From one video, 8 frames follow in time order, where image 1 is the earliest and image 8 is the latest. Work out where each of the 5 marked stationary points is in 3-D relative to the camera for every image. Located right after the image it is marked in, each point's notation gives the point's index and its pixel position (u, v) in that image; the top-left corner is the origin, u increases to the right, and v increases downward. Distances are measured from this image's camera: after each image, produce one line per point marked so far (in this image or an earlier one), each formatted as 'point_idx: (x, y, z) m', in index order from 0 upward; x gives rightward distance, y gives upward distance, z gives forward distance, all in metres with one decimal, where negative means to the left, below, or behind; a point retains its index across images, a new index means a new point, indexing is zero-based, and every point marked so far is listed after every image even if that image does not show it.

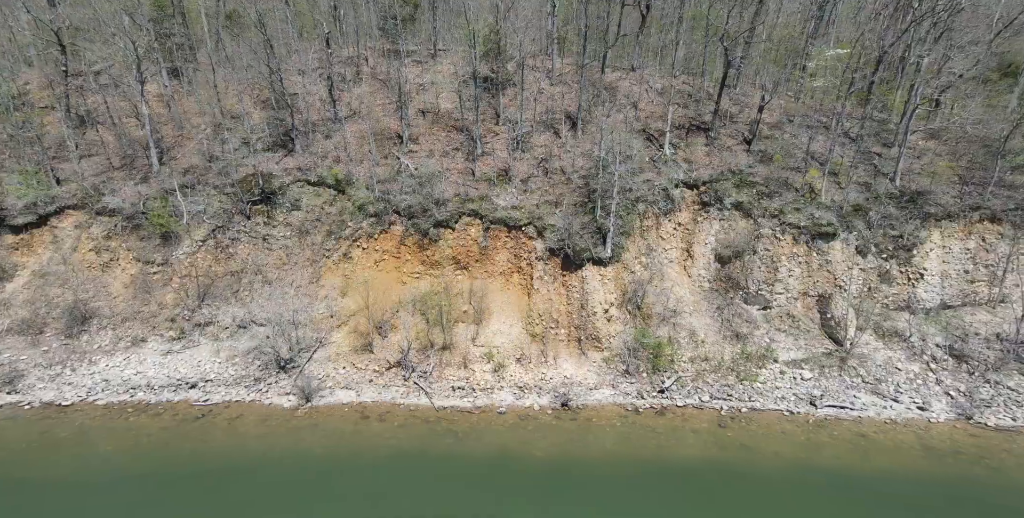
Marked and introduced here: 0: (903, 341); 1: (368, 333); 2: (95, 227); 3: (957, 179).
0: (+13.0, -2.7, +15.3) m
1: (-5.2, -2.7, +16.7) m
2: (-15.6, +1.2, +17.8) m
3: (+15.7, +2.9, +16.7) m
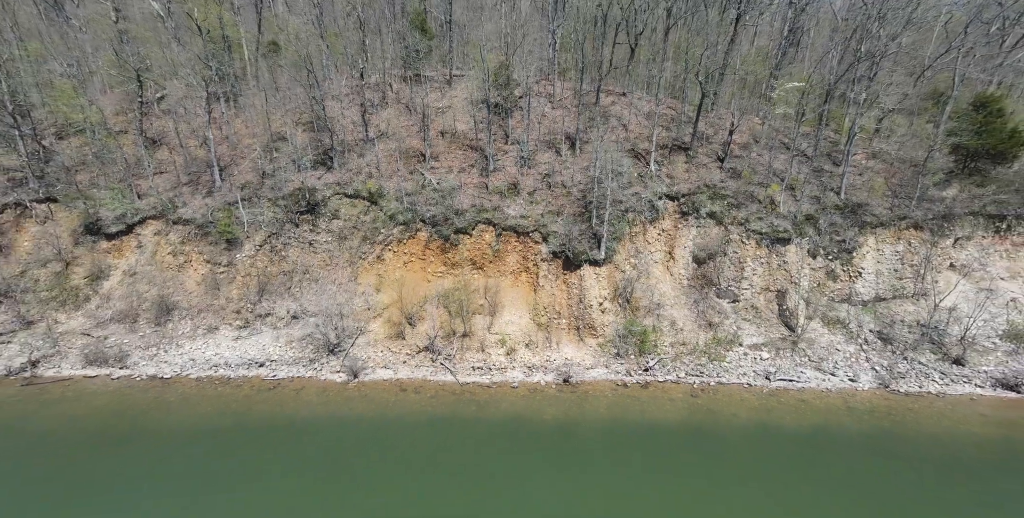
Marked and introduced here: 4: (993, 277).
0: (+13.4, -2.8, +18.8) m
1: (-4.8, -2.7, +20.2) m
2: (-15.2, +1.1, +21.3) m
3: (+16.1, +2.9, +20.2) m
4: (+19.1, -0.6, +18.7) m
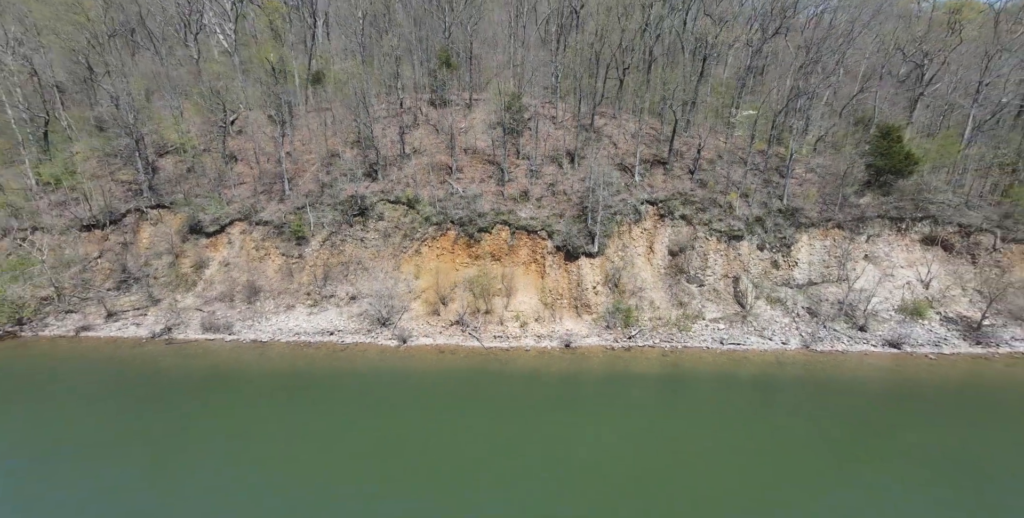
0: (+14.1, -2.4, +24.5) m
1: (-4.1, -2.4, +25.8) m
2: (-14.5, +1.5, +26.9) m
3: (+16.8, +3.3, +25.8) m
4: (+19.8, -0.2, +24.4) m
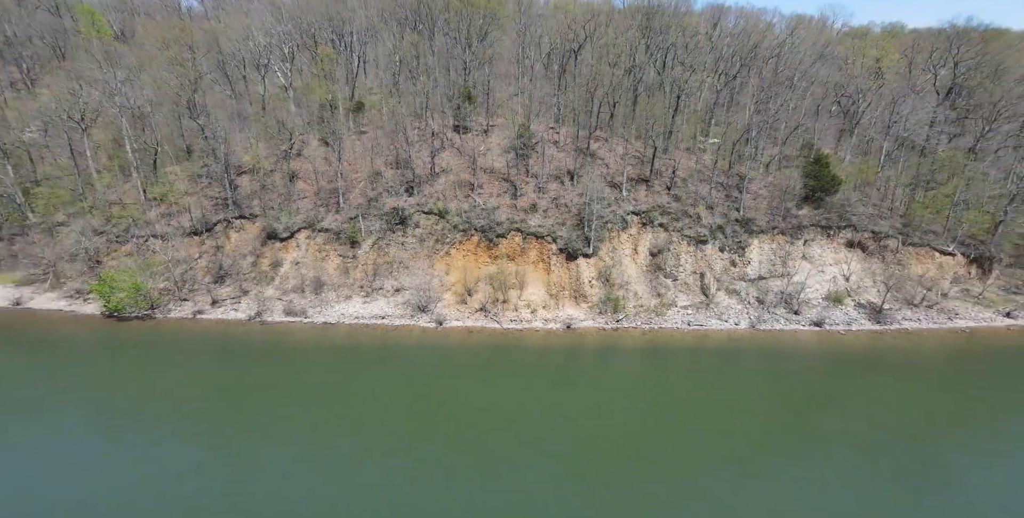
0: (+14.9, -2.3, +31.3) m
1: (-3.3, -2.4, +32.6) m
2: (-13.7, +1.5, +33.6) m
3: (+17.7, +3.3, +32.6) m
4: (+20.6, -0.2, +31.2) m
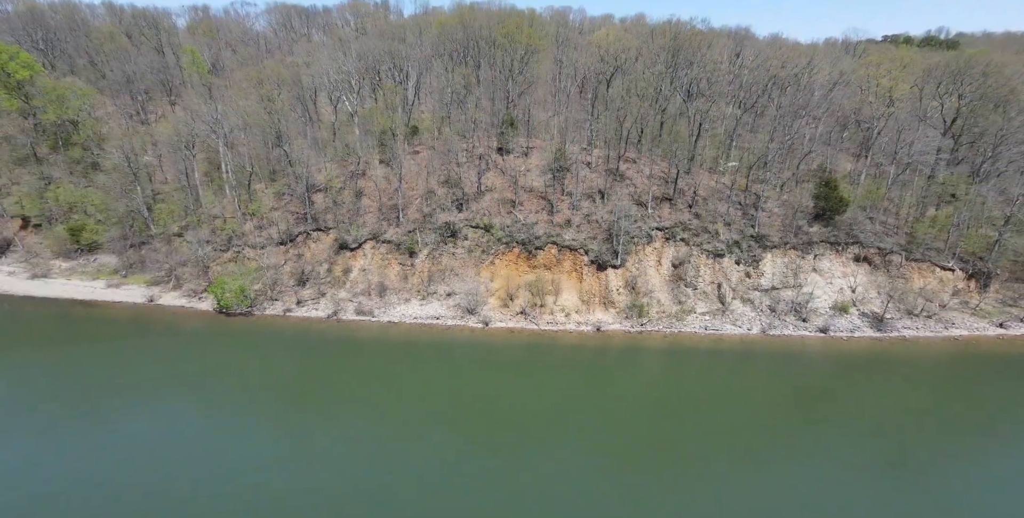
0: (+17.7, -3.3, +34.9) m
1: (-0.4, -3.1, +37.3) m
2: (-10.7, +0.9, +39.1) m
3: (+20.6, +2.3, +36.1) m
4: (+23.4, -1.2, +34.5) m
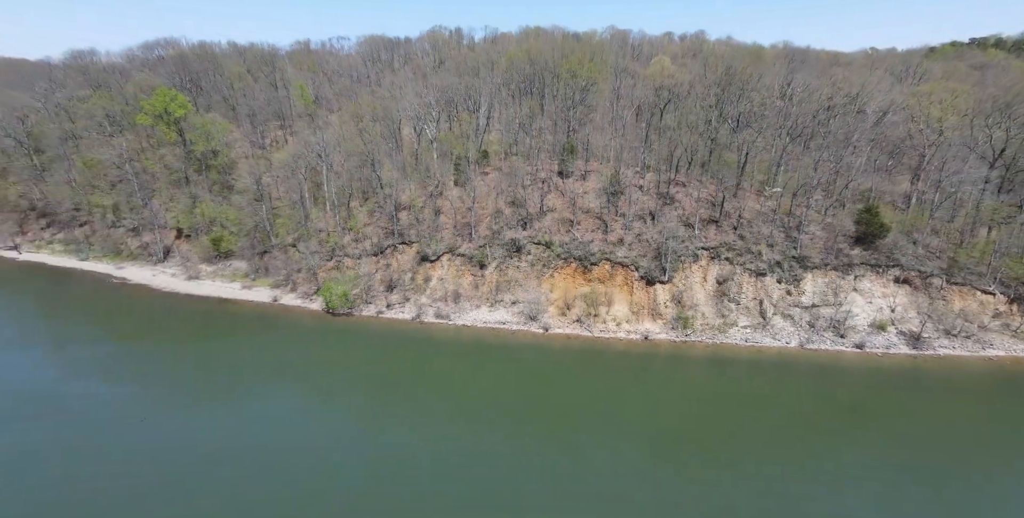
0: (+22.4, -4.8, +37.8) m
1: (+4.7, -4.3, +42.3) m
2: (-5.2, -0.2, +45.3) m
3: (+25.5, +0.7, +38.7) m
4: (+28.0, -2.8, +36.8) m
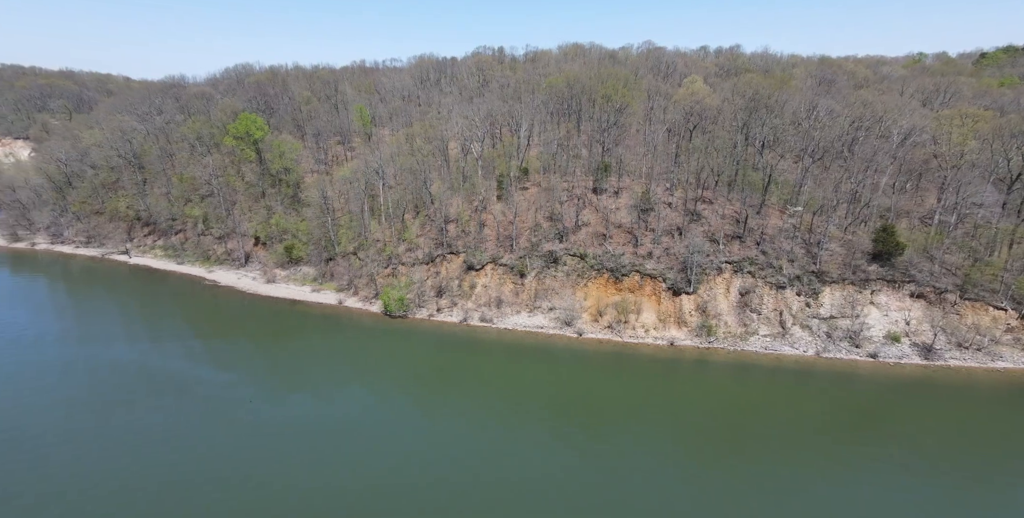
0: (+25.6, -6.0, +40.7) m
1: (+8.3, -5.4, +46.4) m
2: (-1.3, -1.1, +50.2) m
3: (+28.9, -0.6, +41.5) m
4: (+31.2, -4.1, +39.3) m
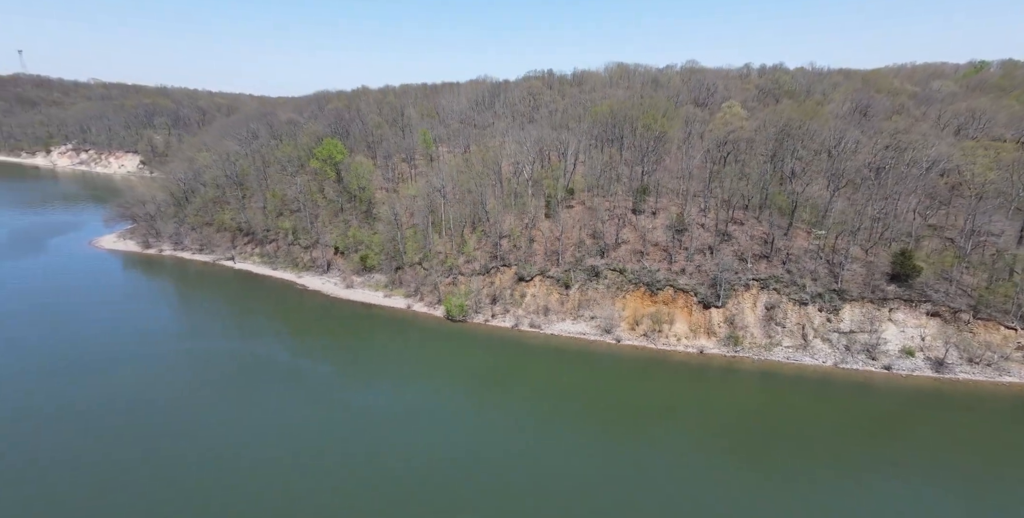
0: (+30.1, -7.9, +44.7) m
1: (+13.4, -7.0, +52.0) m
2: (+4.2, -2.6, +56.5) m
3: (+33.5, -2.5, +45.3) m
4: (+35.6, -6.1, +42.9) m
